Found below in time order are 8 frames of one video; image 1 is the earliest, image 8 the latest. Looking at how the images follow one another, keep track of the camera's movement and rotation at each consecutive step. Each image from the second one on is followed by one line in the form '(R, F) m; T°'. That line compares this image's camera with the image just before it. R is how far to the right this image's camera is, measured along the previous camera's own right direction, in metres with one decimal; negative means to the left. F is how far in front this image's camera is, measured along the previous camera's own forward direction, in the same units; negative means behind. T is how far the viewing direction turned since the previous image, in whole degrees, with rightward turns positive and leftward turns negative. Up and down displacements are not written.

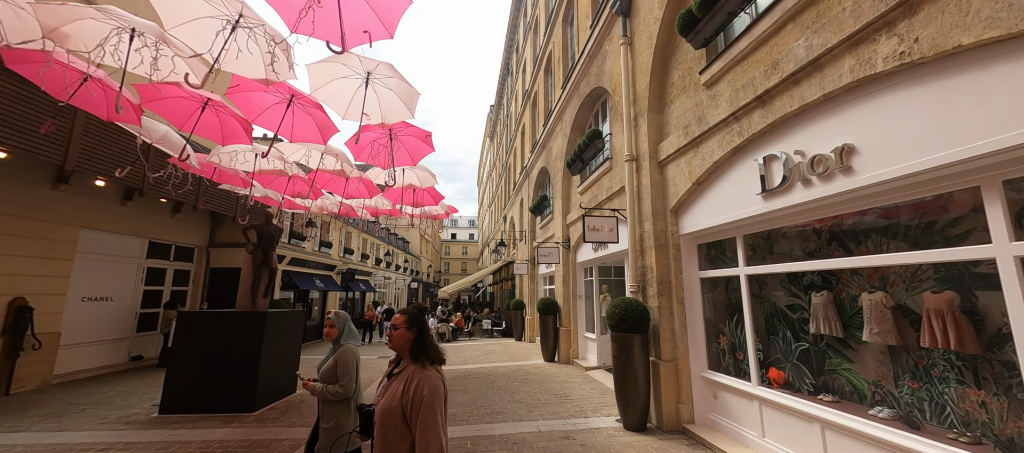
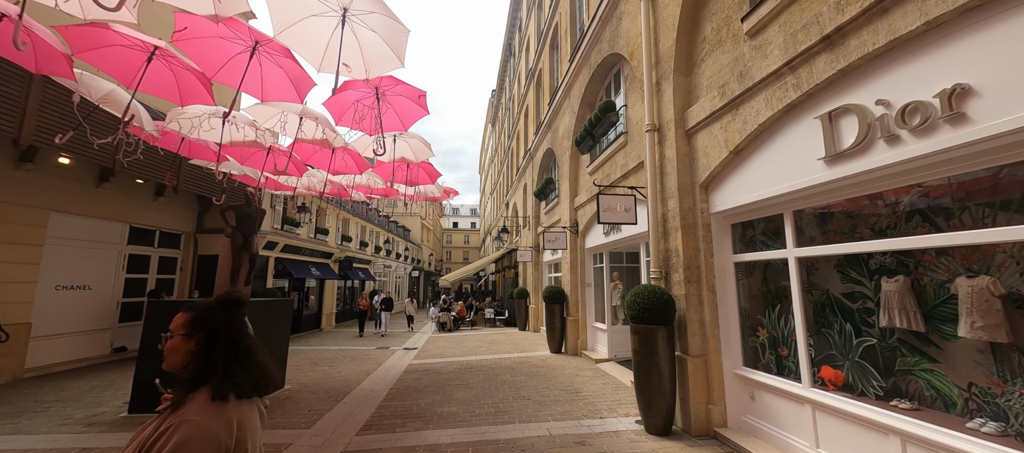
(-0.1, +0.7) m; 0°
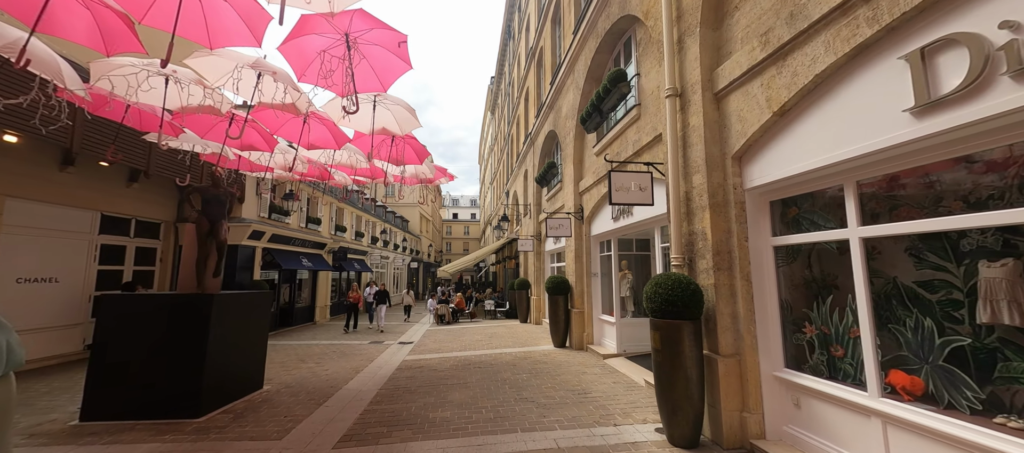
(0.0, +0.7) m; 0°
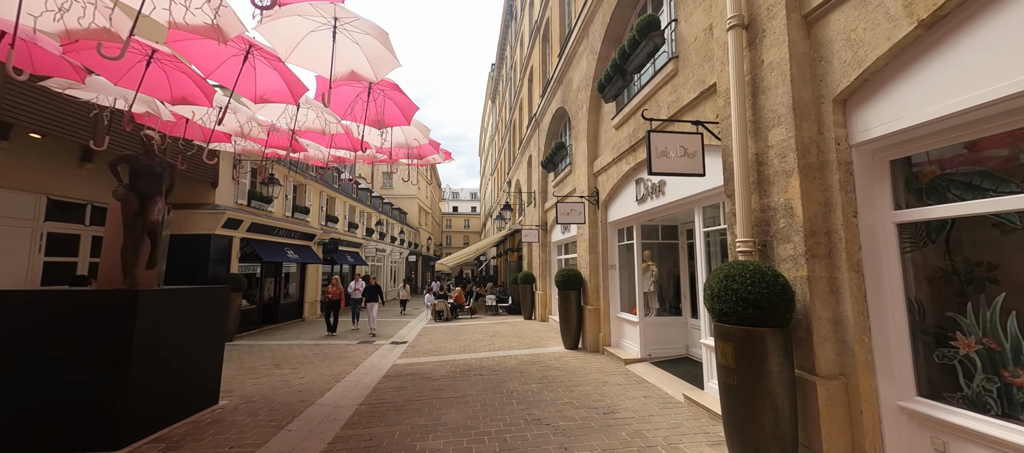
(-0.1, +1.2) m; 0°
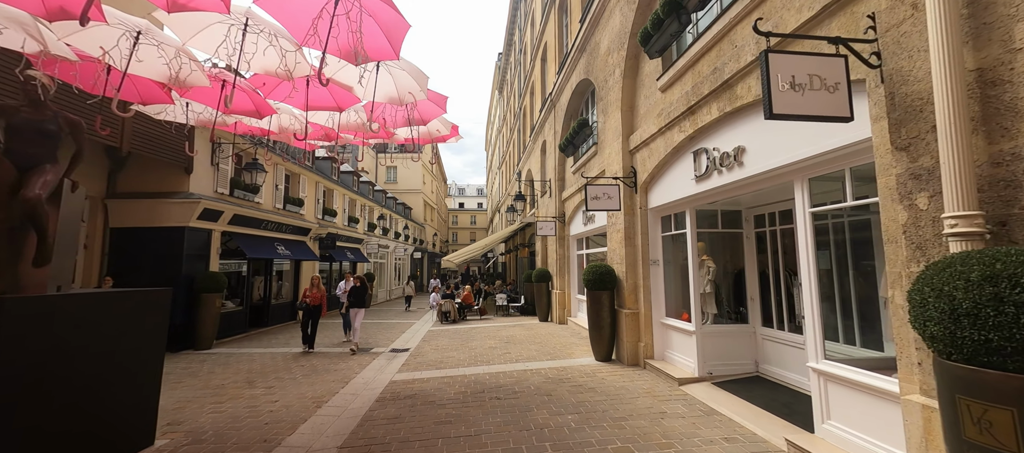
(-0.3, +1.4) m; -1°
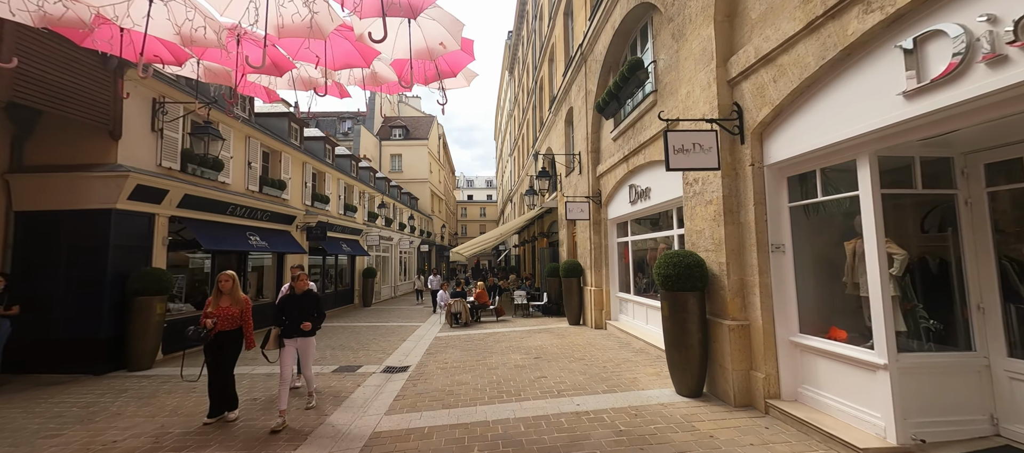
(-0.4, +2.4) m; -1°
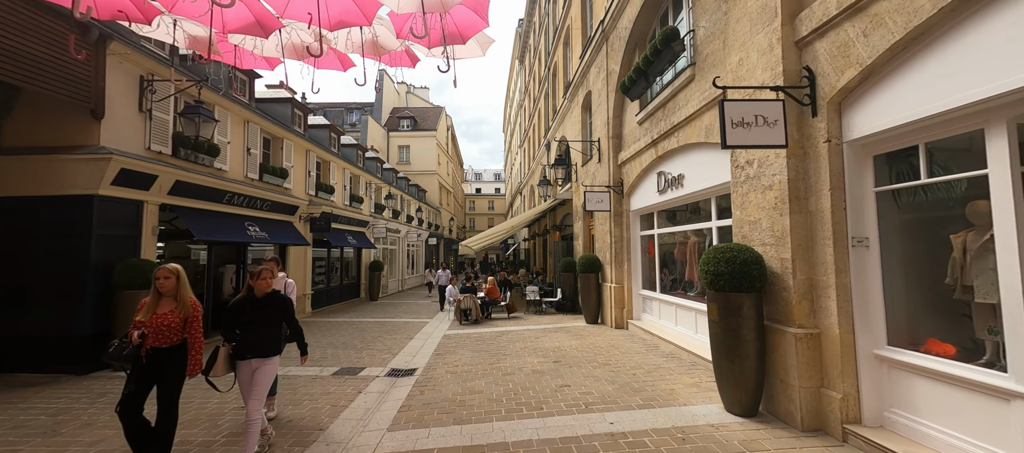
(-0.2, +0.7) m; -1°
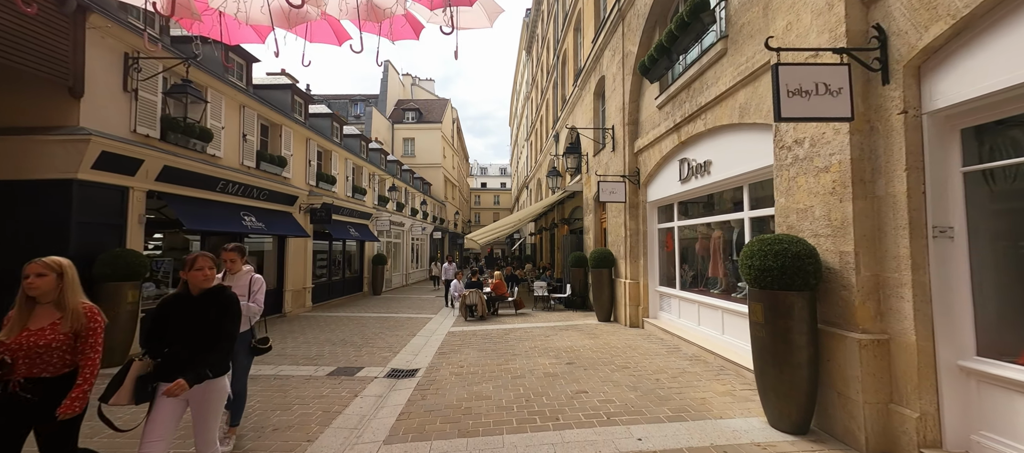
(-0.1, +0.5) m; -1°
